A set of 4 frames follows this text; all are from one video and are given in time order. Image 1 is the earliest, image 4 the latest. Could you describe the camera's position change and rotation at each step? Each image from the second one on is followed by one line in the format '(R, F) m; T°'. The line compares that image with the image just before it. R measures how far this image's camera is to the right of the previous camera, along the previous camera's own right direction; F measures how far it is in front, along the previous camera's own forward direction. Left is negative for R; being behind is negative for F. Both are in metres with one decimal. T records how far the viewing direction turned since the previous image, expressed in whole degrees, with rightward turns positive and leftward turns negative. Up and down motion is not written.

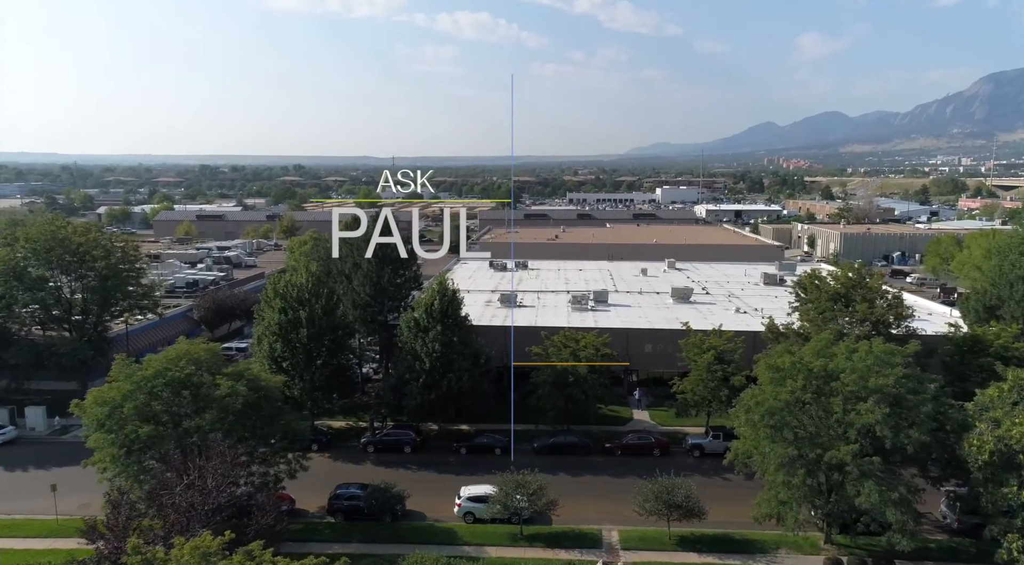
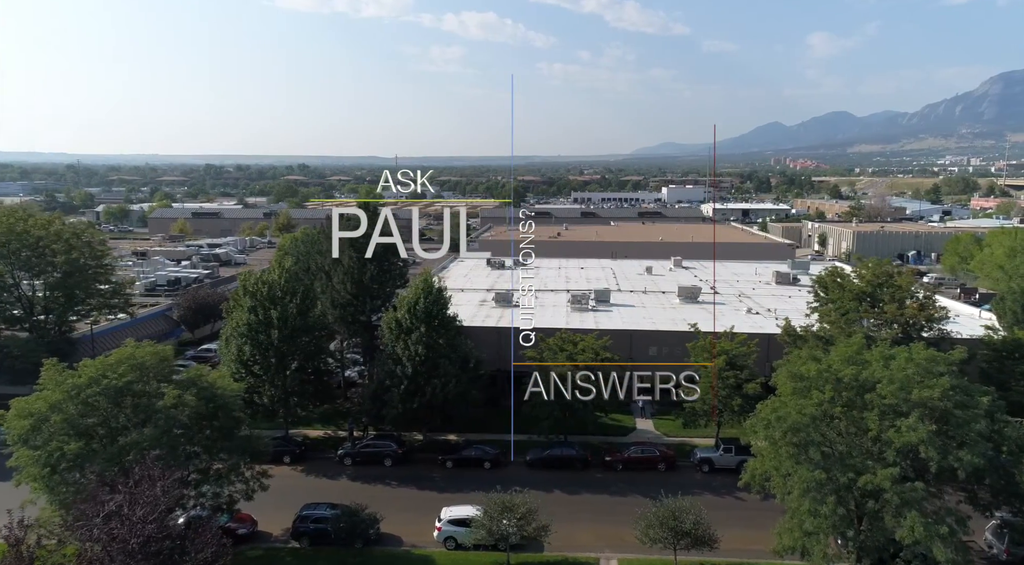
(+0.5, +2.1) m; 0°
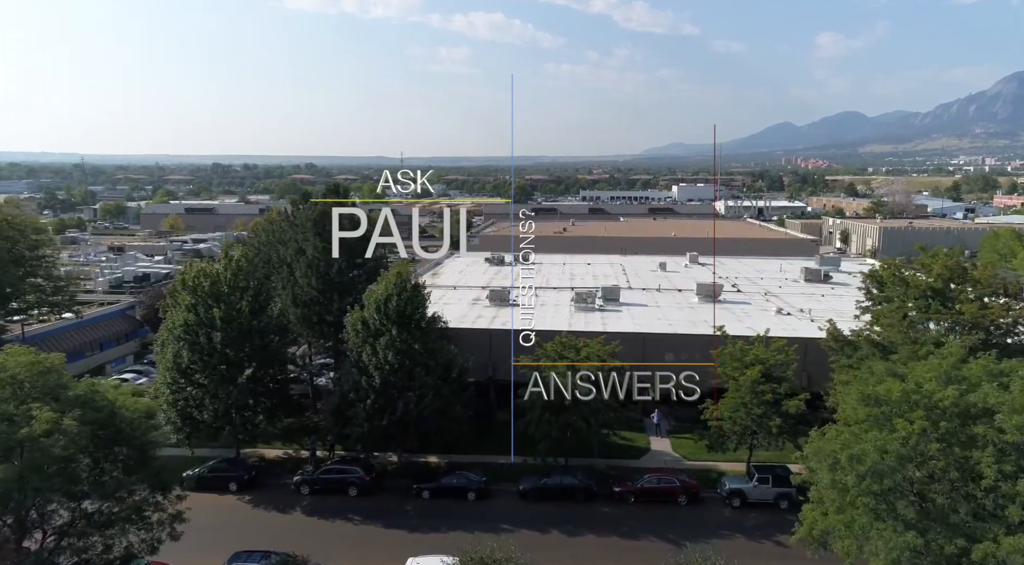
(+0.5, +3.7) m; -1°
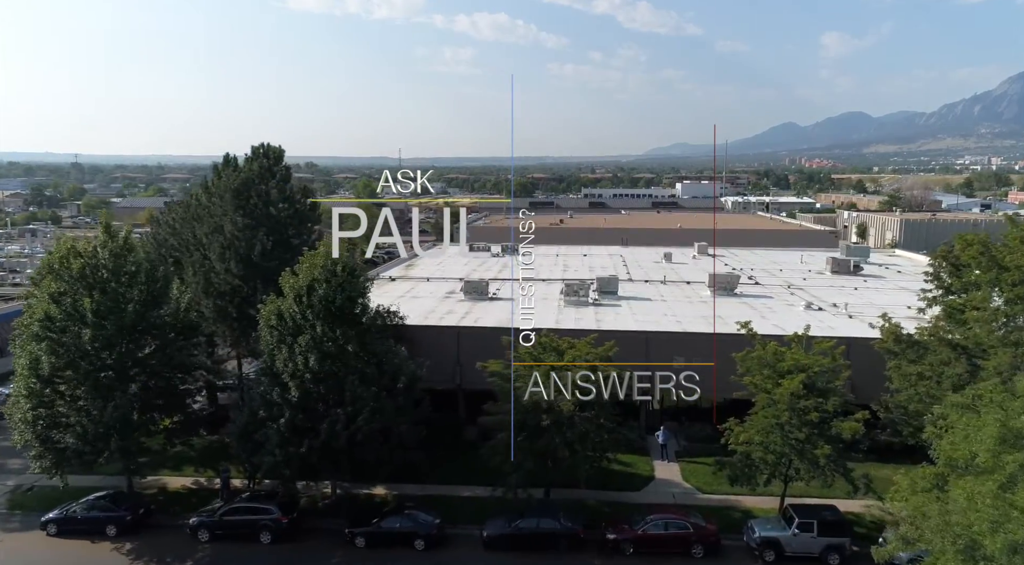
(+0.9, +4.3) m; 0°
